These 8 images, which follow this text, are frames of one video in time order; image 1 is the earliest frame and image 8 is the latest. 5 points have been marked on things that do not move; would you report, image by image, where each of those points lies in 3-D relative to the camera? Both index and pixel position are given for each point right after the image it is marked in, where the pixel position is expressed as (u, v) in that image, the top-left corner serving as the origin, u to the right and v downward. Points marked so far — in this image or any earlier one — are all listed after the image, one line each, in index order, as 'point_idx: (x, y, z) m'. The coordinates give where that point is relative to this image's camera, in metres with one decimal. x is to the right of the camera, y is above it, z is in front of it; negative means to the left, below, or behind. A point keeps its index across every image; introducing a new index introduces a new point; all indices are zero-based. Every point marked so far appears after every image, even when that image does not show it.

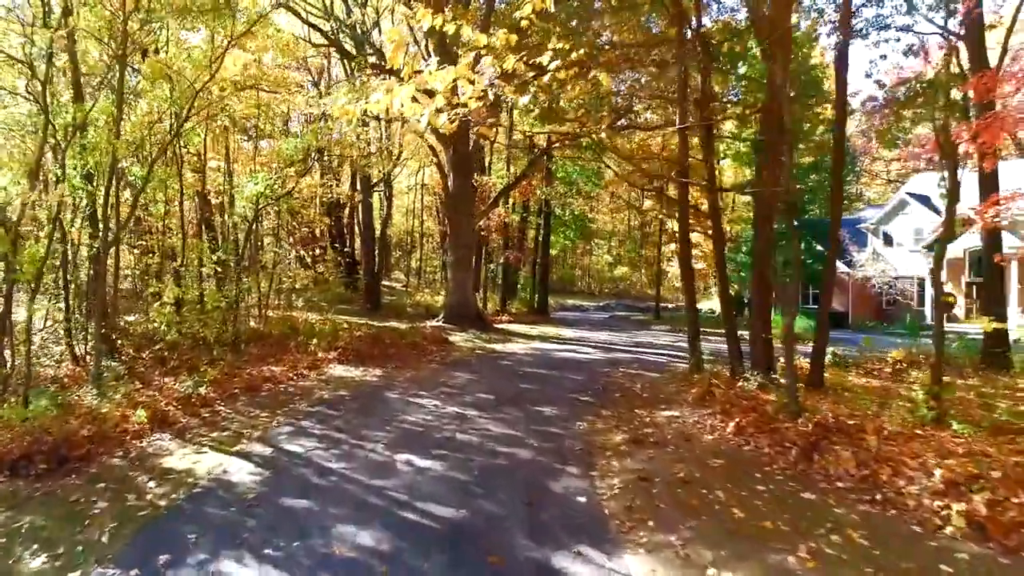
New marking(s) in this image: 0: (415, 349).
0: (-1.8, -1.1, +13.0) m
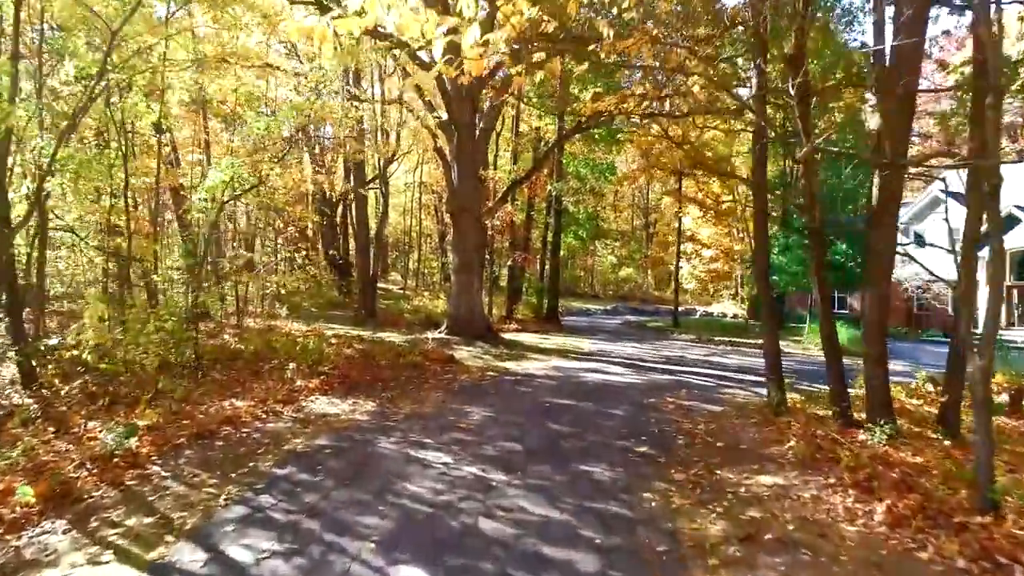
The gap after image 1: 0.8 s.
0: (-1.5, -1.3, +10.9) m
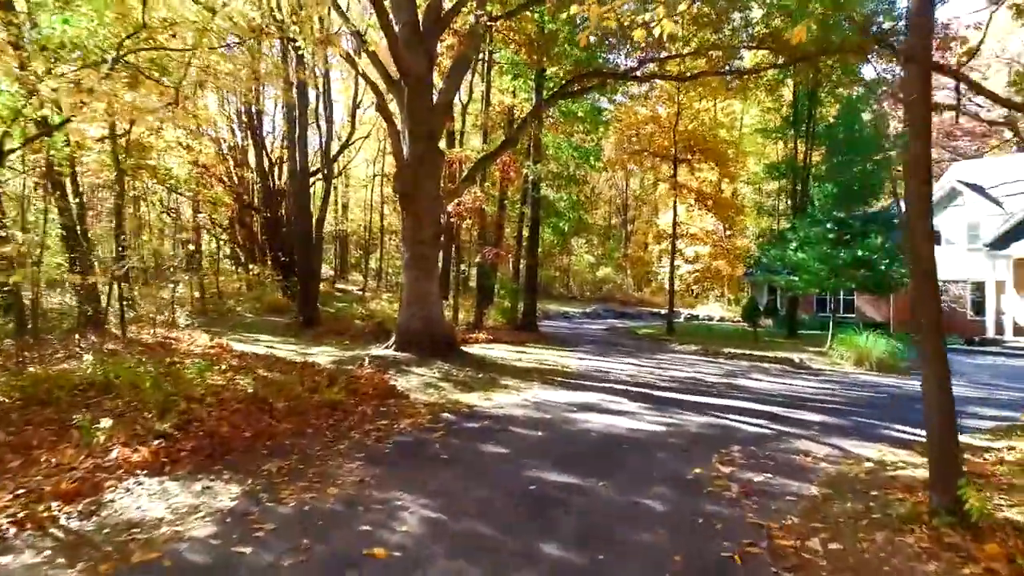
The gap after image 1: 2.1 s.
0: (-1.9, -1.3, +7.3) m
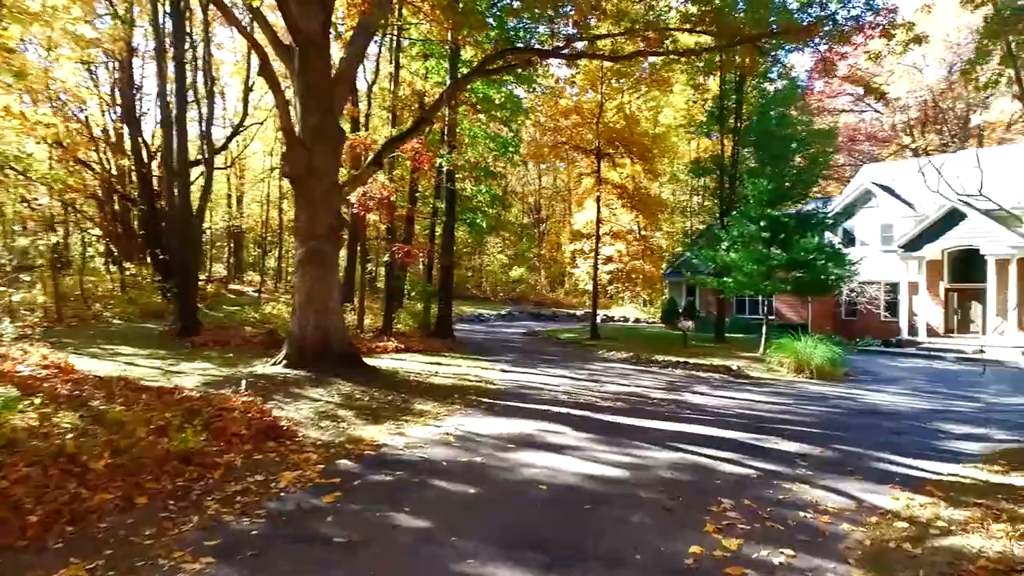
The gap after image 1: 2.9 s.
0: (-2.5, -1.4, +5.2) m
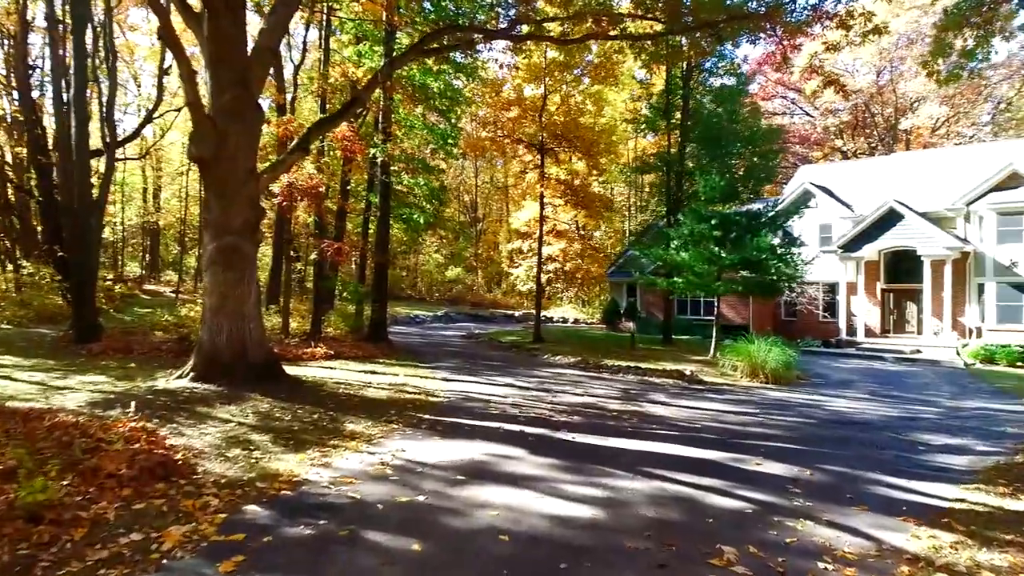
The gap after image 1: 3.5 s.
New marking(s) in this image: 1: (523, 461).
0: (-2.7, -1.4, +3.9) m
1: (+0.1, -1.5, +6.3) m
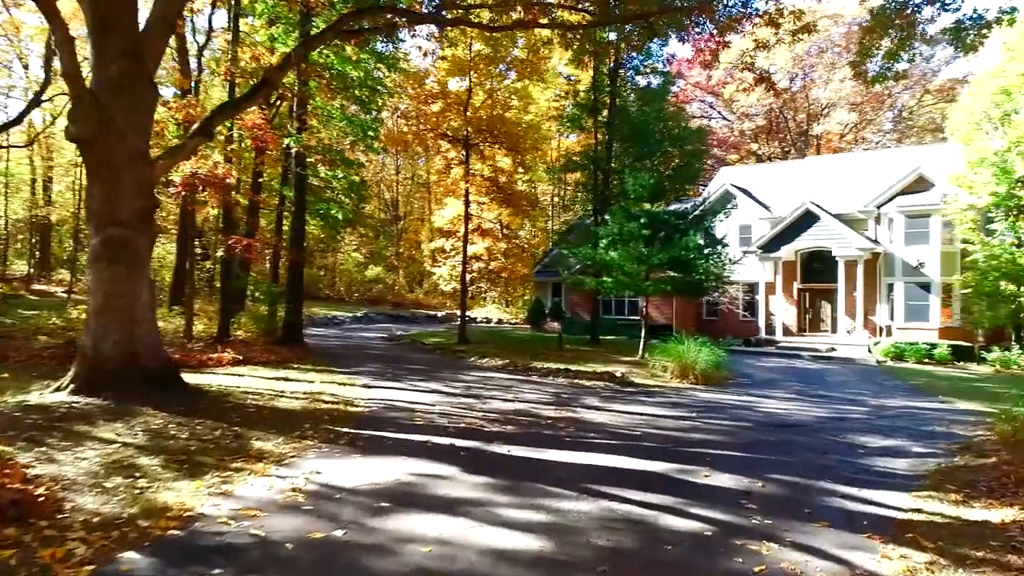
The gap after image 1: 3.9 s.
0: (-3.0, -1.4, +3.0) m
1: (-0.4, -1.5, +5.7) m
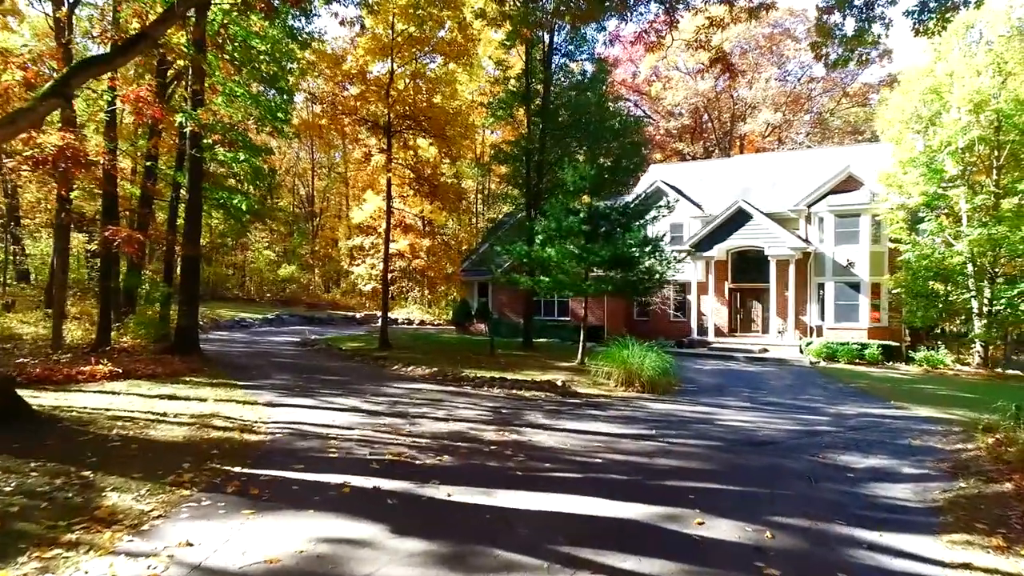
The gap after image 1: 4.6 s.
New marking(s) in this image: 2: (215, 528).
0: (-3.0, -1.4, +1.2) m
1: (-0.7, -1.5, +4.2) m
2: (-1.9, -1.5, +4.5) m
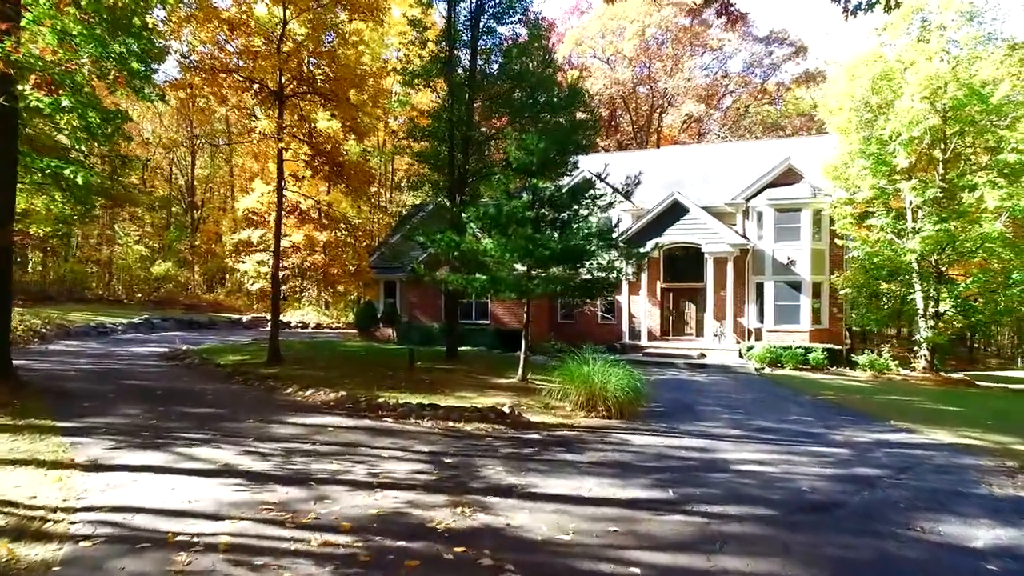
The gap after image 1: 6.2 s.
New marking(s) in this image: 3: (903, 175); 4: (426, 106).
0: (-2.2, -1.4, -1.9) m
1: (-0.5, -1.5, +1.3) m
2: (-1.6, -1.5, +1.5) m
3: (+10.2, +2.9, +18.6) m
4: (-2.1, +4.5, +18.0) m
